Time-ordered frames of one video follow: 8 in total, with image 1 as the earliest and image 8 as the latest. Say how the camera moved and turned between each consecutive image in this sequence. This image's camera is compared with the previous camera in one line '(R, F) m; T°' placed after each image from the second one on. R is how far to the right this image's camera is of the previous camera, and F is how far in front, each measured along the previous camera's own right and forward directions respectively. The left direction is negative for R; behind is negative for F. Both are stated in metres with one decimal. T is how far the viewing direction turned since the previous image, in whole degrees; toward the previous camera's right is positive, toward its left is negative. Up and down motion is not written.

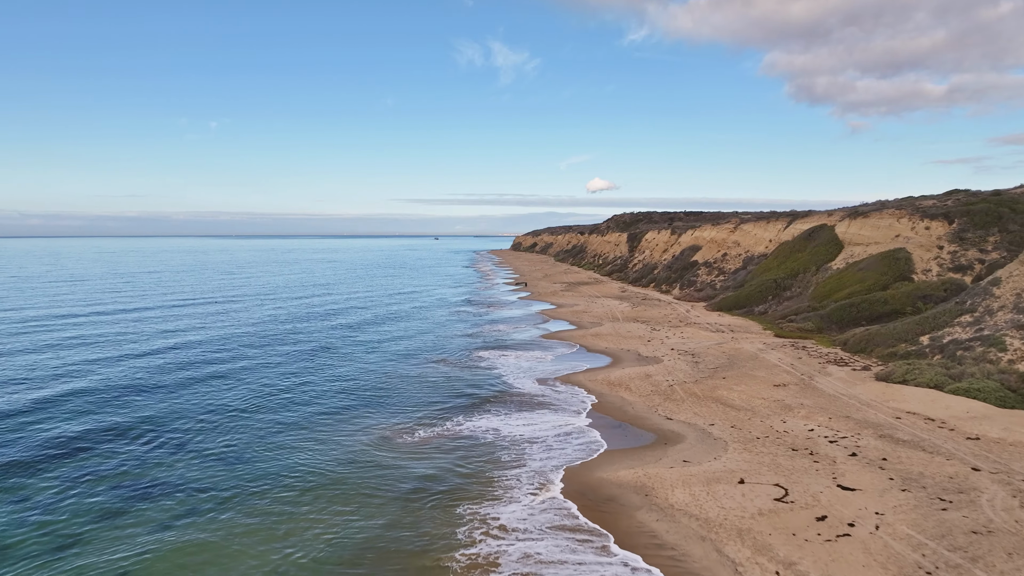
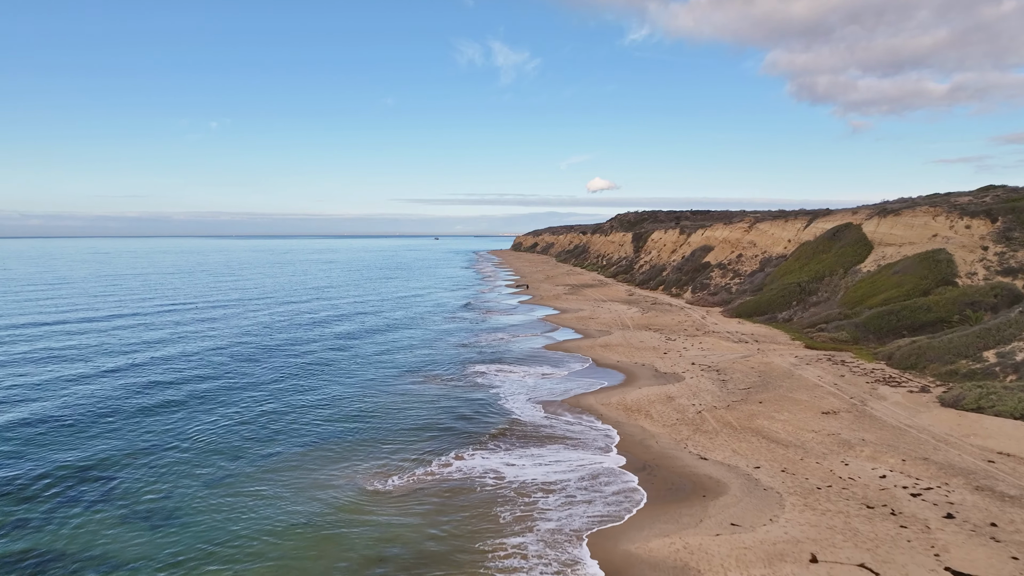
(0.0, +2.6) m; 0°
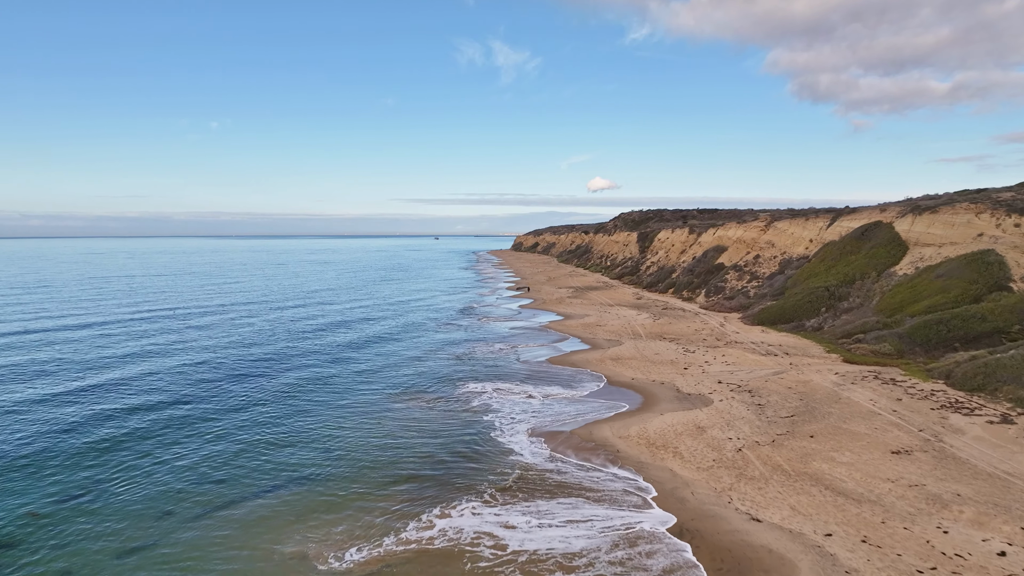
(0.0, +2.7) m; 0°
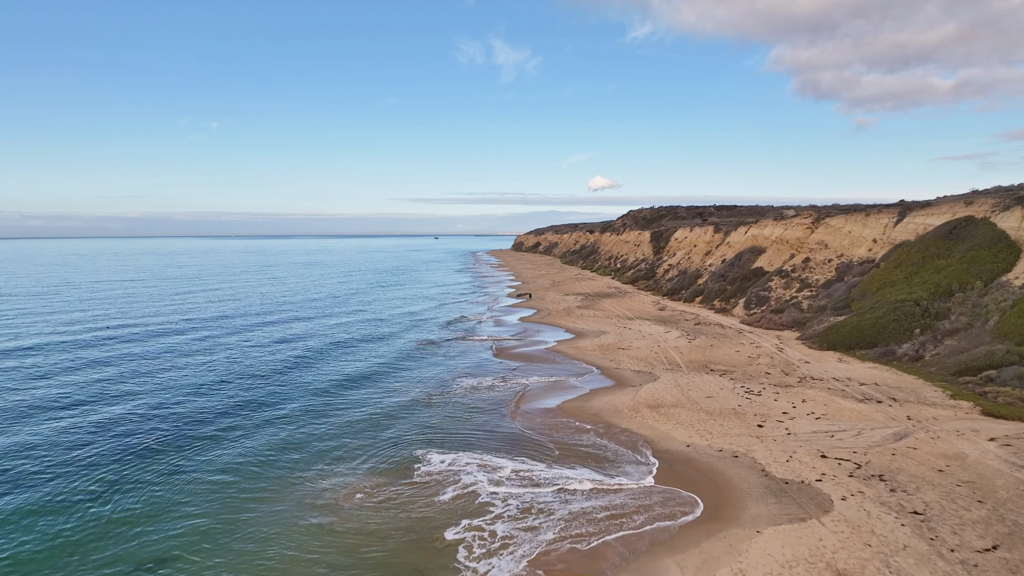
(0.0, +6.1) m; 0°
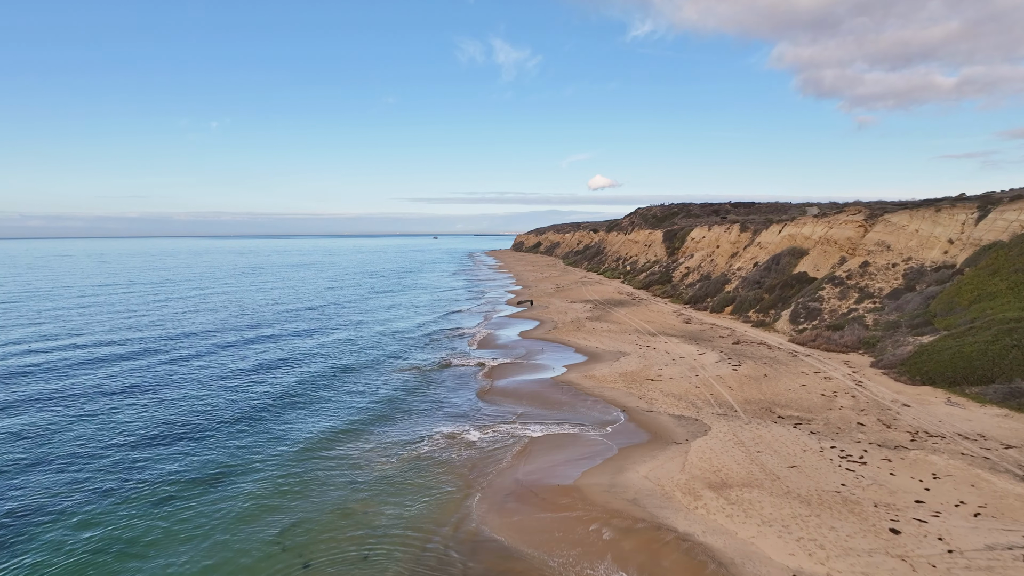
(0.0, +5.0) m; 0°
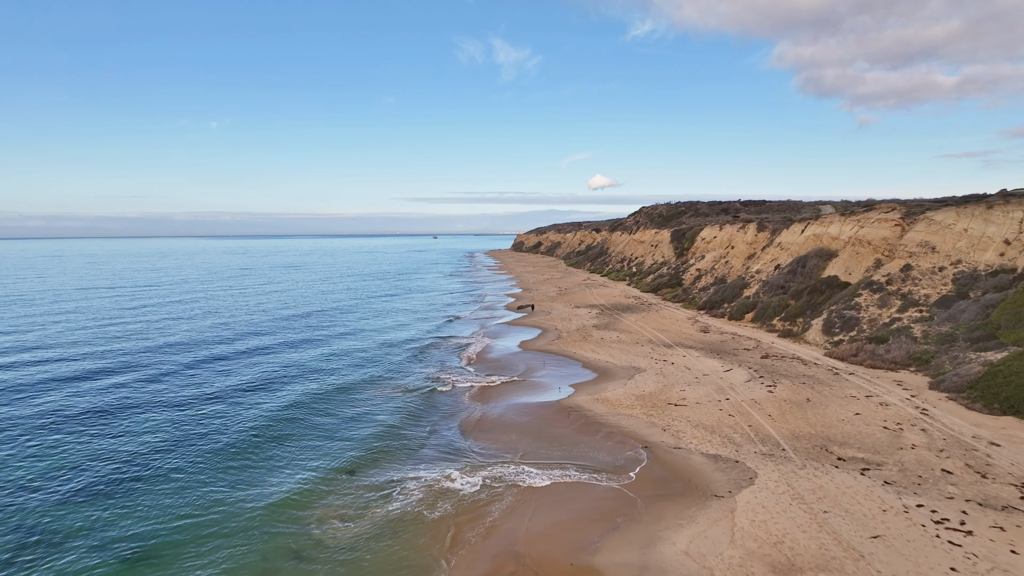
(0.0, +2.7) m; 0°
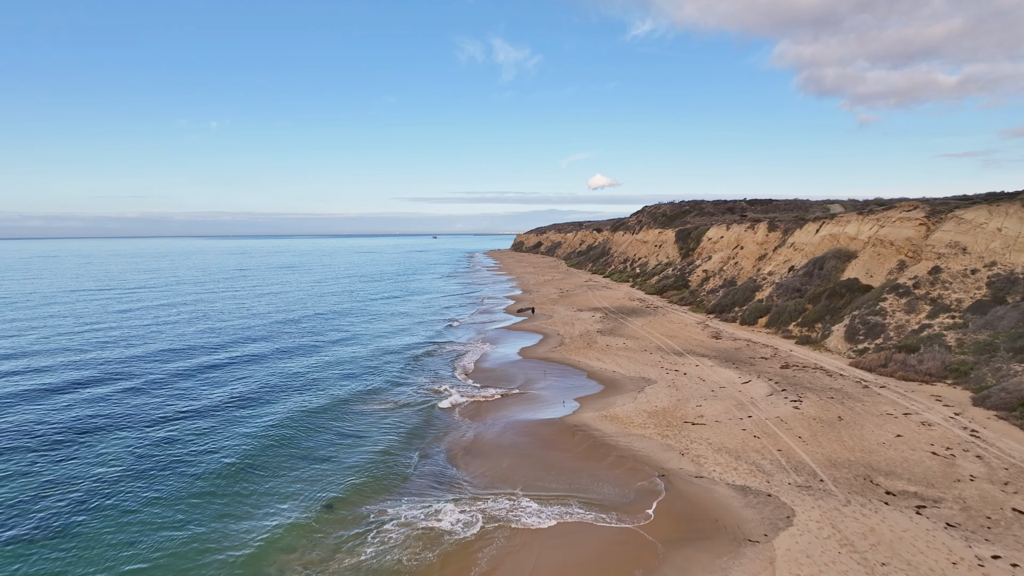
(0.0, +1.5) m; 0°
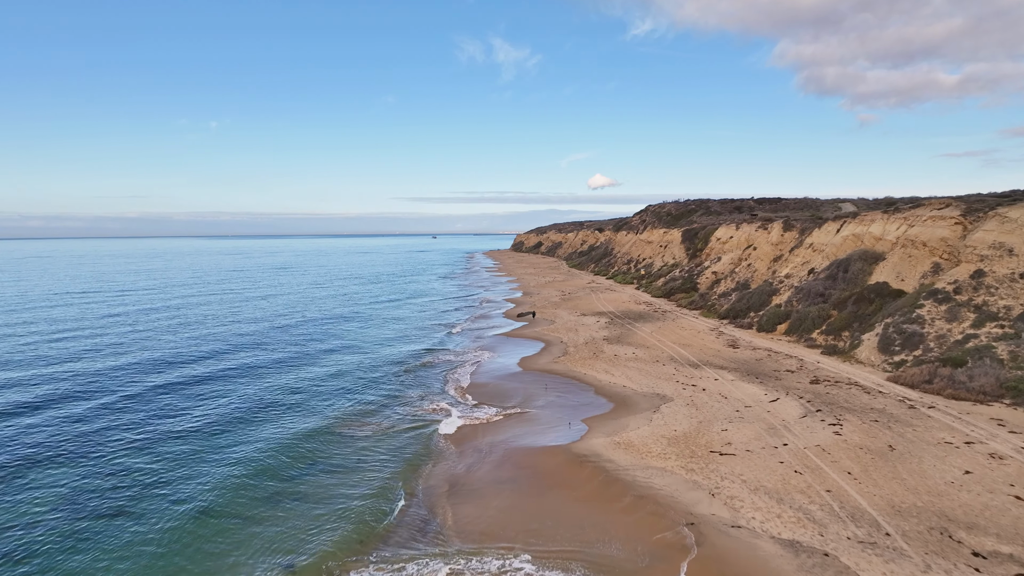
(0.0, +1.9) m; 0°
